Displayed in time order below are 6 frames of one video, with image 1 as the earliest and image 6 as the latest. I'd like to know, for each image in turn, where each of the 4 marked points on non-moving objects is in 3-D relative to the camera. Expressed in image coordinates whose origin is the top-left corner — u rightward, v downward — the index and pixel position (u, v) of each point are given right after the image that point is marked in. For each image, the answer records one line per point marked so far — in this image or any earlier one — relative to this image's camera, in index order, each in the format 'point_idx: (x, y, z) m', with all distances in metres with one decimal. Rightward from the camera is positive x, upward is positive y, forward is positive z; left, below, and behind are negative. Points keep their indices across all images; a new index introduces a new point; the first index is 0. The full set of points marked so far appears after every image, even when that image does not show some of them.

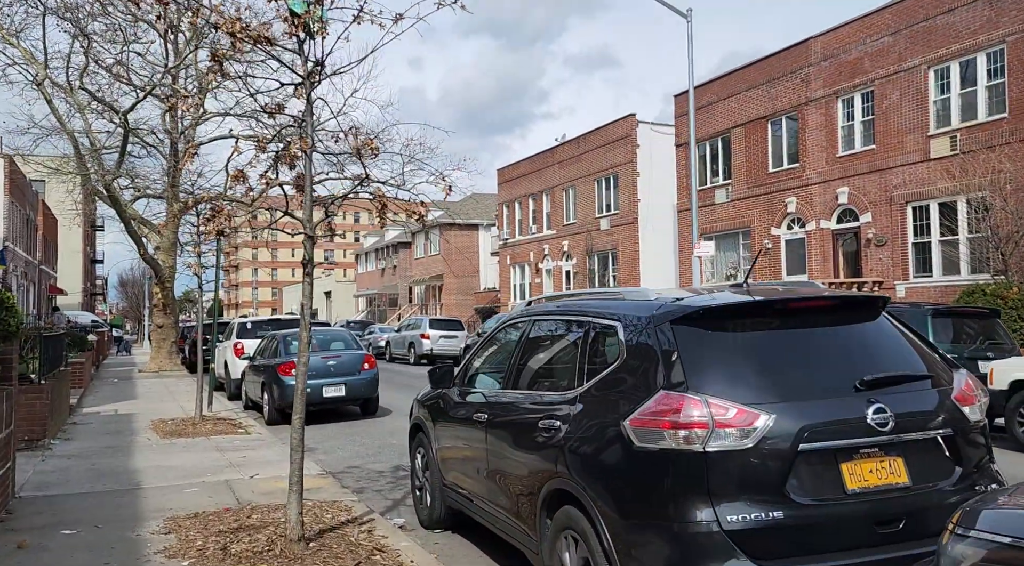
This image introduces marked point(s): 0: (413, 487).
0: (-0.8, -1.6, +6.7) m
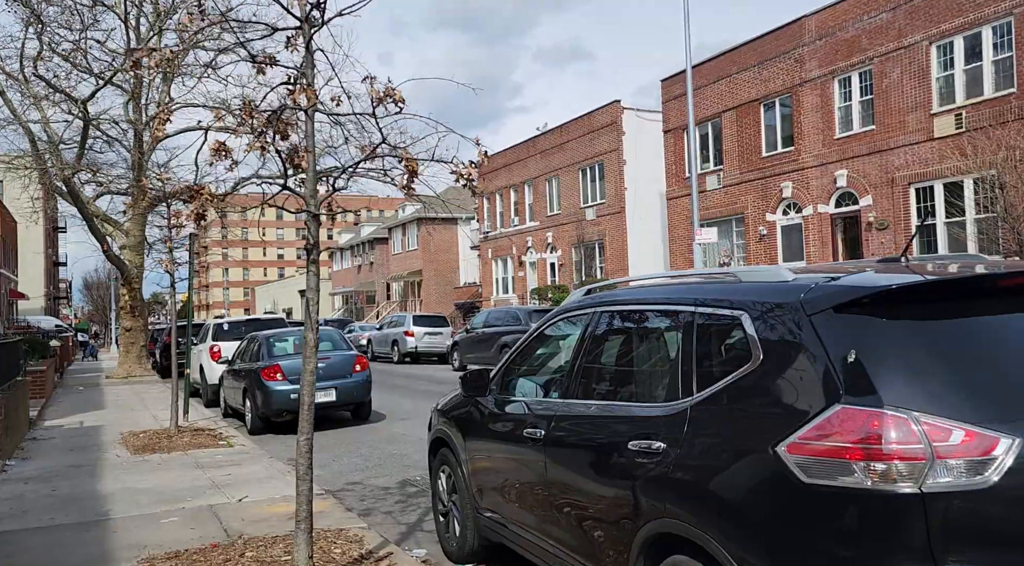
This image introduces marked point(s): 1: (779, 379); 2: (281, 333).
0: (-0.5, -1.6, +5.7) m
1: (+0.9, -0.3, +2.9) m
2: (-3.5, -0.8, +12.8) m
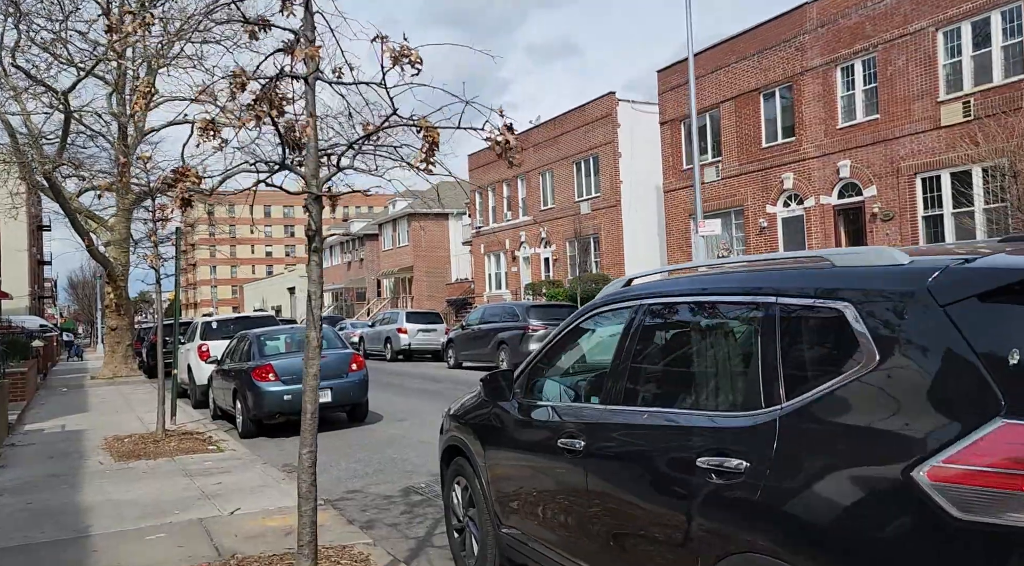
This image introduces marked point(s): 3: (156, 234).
0: (-0.4, -1.5, +5.2) m
1: (+1.1, -0.3, +2.4) m
2: (-3.5, -0.7, +12.3) m
3: (-5.1, +0.7, +12.0) m
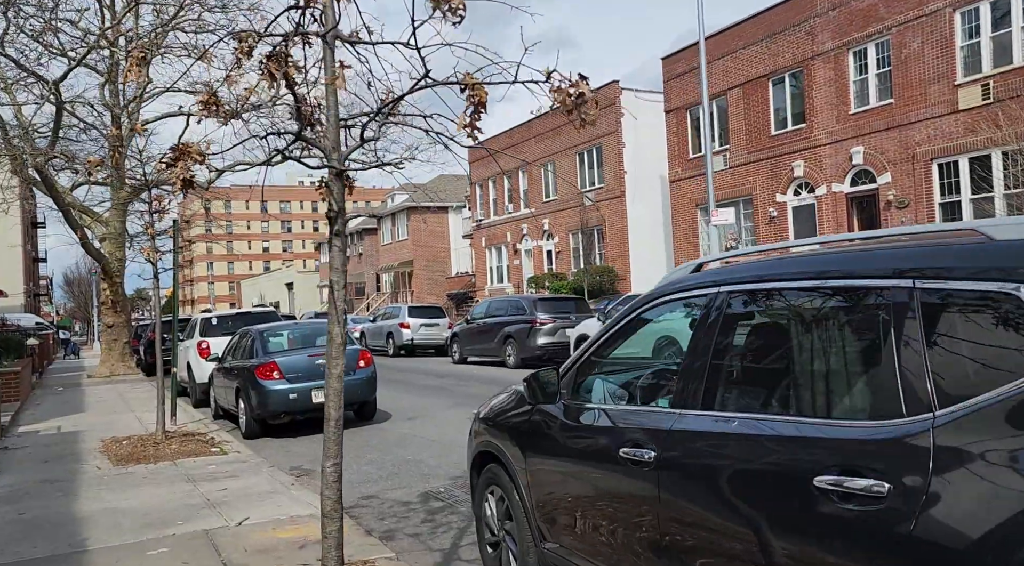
0: (-0.2, -1.5, +4.7) m
1: (+1.3, -0.2, +1.9) m
2: (-3.3, -0.6, +11.8) m
3: (-5.0, +0.8, +11.5) m
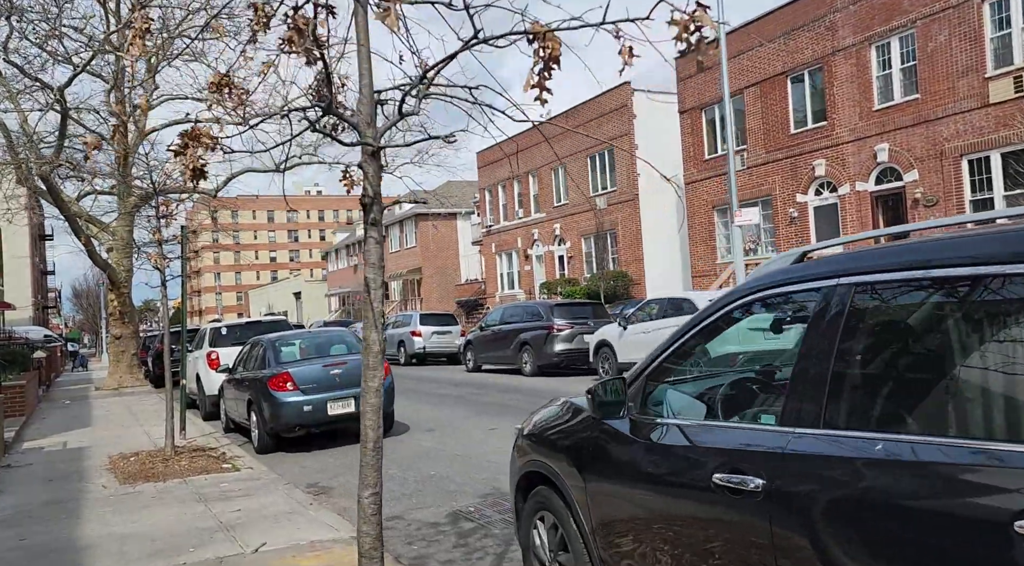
0: (+0.1, -1.5, +4.2) m
1: (+1.6, -0.2, +1.4) m
2: (-3.0, -0.7, +11.3) m
3: (-4.7, +0.7, +11.1) m
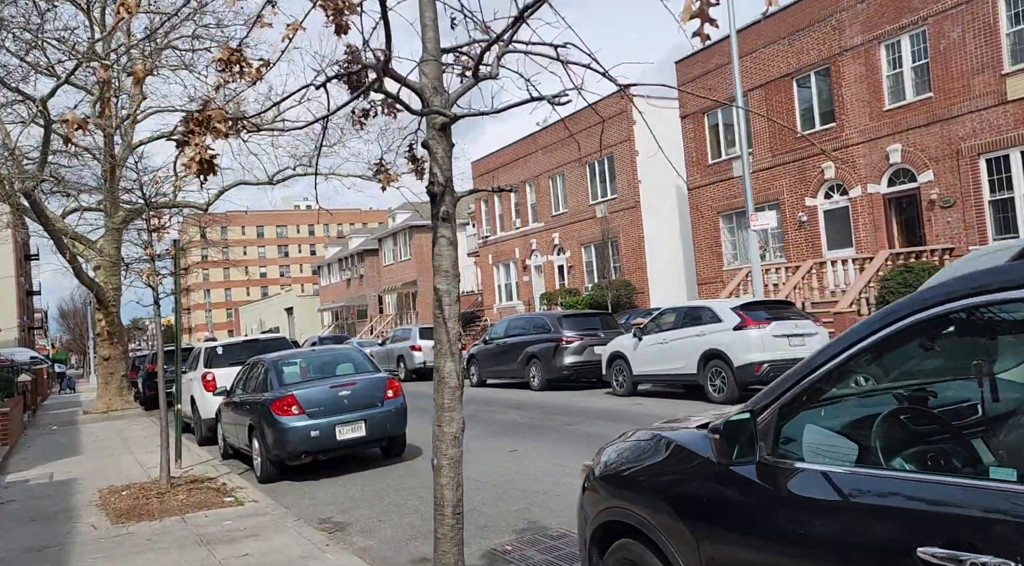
0: (+0.4, -1.5, +3.5) m
1: (+1.9, -0.2, +0.7) m
2: (-2.8, -0.9, +10.5) m
3: (-4.5, +0.4, +10.3) m
